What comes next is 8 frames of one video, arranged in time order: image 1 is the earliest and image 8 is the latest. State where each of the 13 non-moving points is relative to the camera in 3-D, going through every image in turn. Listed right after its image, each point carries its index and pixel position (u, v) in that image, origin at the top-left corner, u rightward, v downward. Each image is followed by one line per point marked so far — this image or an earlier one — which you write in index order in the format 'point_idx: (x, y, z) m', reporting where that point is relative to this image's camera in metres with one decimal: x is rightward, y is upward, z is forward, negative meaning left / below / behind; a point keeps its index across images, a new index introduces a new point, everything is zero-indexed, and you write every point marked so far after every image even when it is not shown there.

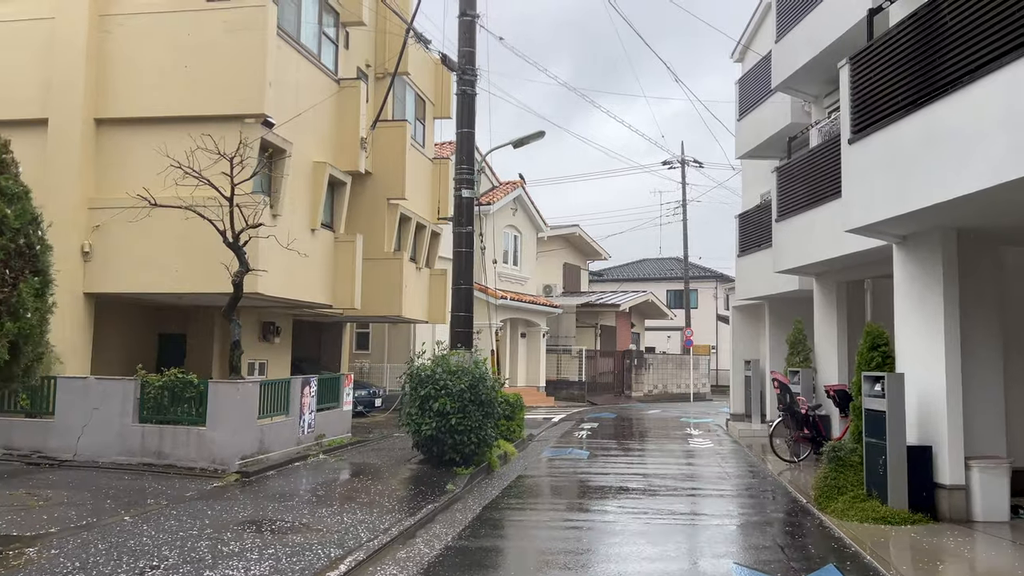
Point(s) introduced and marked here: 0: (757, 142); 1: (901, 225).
0: (+4.6, +2.8, +15.1) m
1: (+3.8, +0.6, +7.9) m
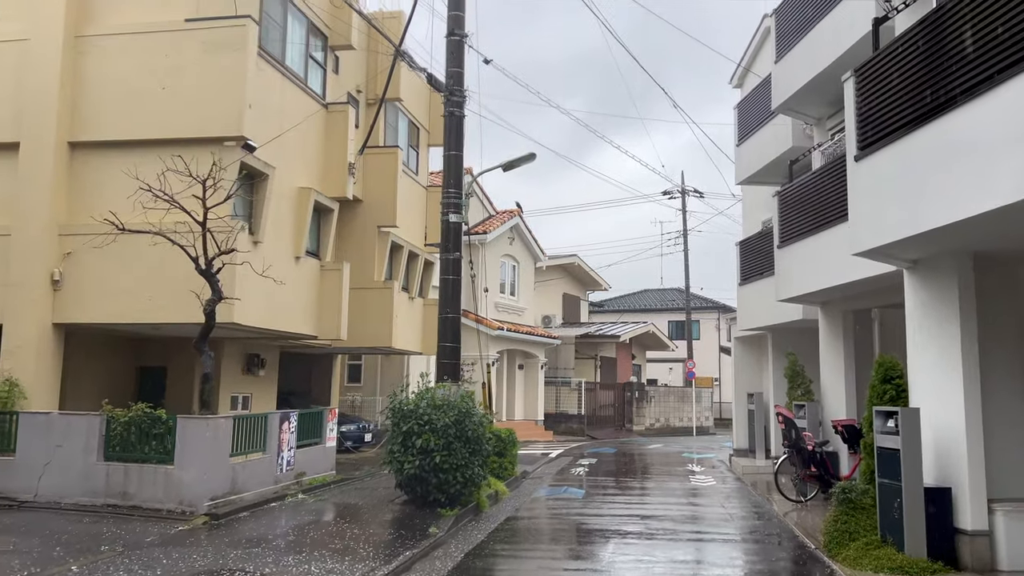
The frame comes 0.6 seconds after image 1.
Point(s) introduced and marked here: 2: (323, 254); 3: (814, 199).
0: (+4.5, +2.2, +14.6) m
1: (+3.7, +0.4, +7.4) m
2: (-3.4, +0.6, +14.3) m
3: (+4.2, +1.2, +11.0) m
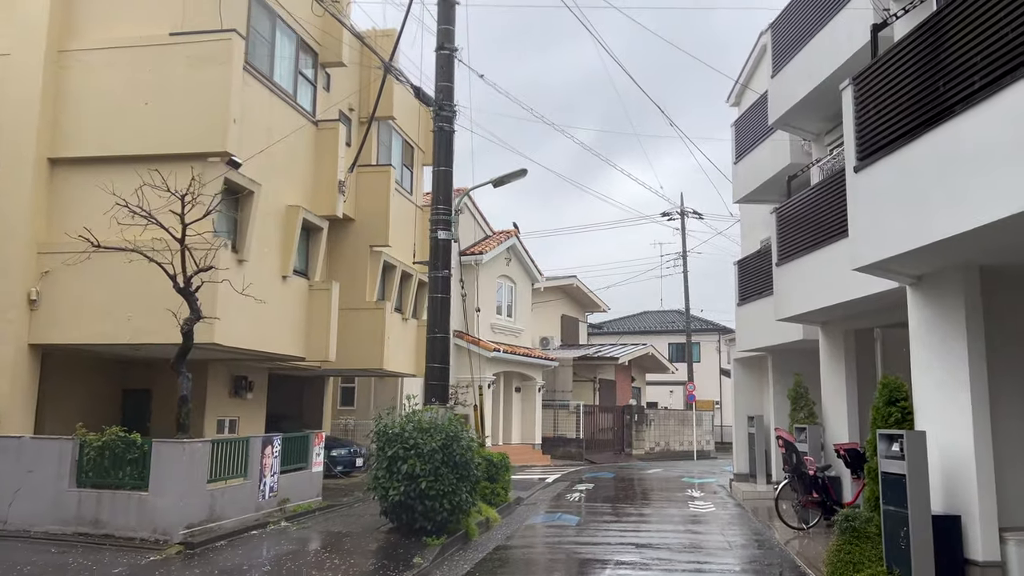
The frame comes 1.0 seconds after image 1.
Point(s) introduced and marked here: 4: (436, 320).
0: (+4.4, +1.9, +14.3) m
1: (+3.5, +0.2, +7.0) m
2: (-3.5, +0.3, +13.9) m
3: (+4.0, +1.0, +10.7) m
4: (-1.0, -0.4, +10.4) m
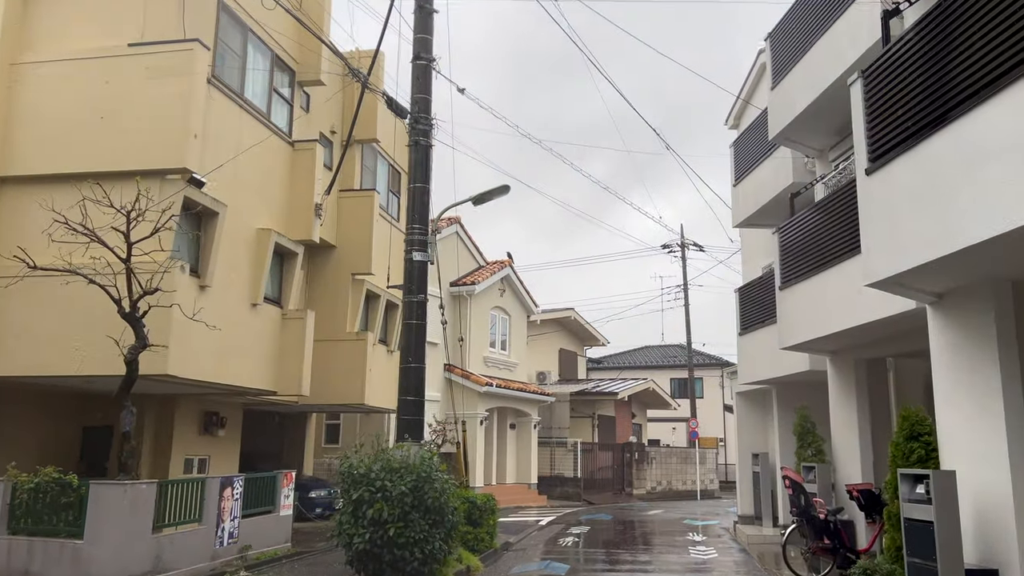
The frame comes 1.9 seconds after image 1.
0: (+4.2, +1.4, +13.6) m
1: (+3.3, +0.1, +6.2) m
2: (-3.7, -0.2, +13.1) m
3: (+3.8, +0.7, +9.9) m
4: (-1.2, -0.7, +9.5) m
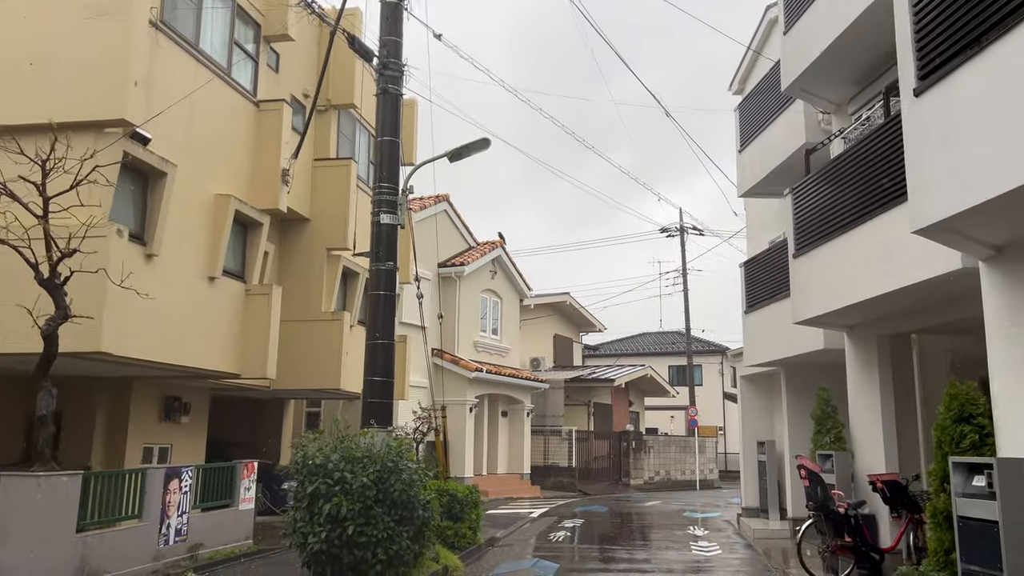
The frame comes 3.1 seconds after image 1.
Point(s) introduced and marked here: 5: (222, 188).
0: (+3.9, +1.8, +12.5) m
1: (+3.1, +0.4, +5.1) m
2: (-4.0, +0.2, +12.0) m
3: (+3.6, +1.1, +8.8) m
4: (-1.4, -0.4, +8.4) m
5: (-4.1, +1.4, +11.3) m
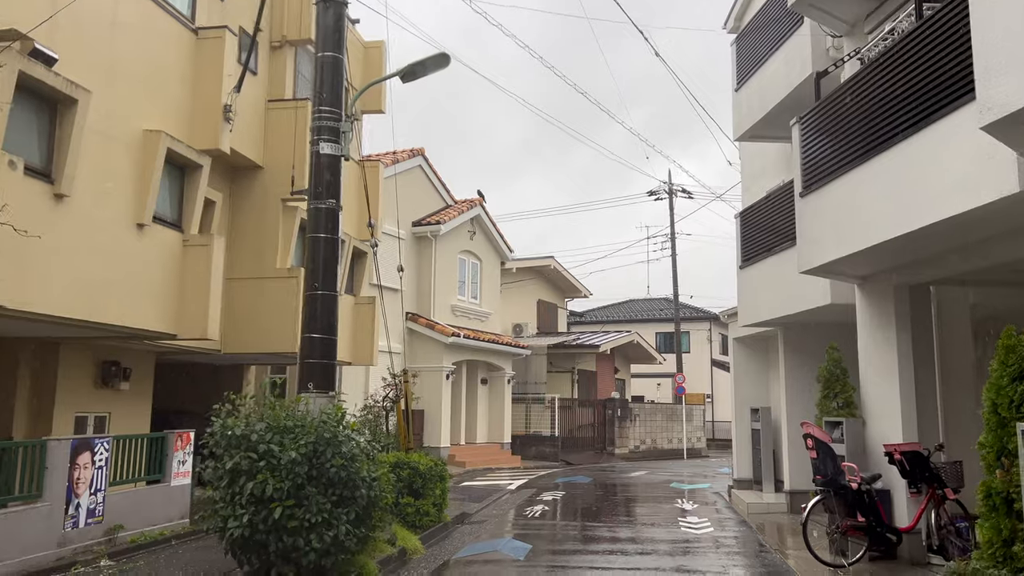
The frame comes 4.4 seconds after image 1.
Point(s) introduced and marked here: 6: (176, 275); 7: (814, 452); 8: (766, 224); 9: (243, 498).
0: (+3.5, +2.5, +11.2) m
1: (+2.8, +0.8, +3.9) m
2: (-4.4, +0.8, +10.7) m
3: (+3.2, +1.6, +7.5) m
4: (-1.8, +0.2, +7.2) m
5: (-4.5, +2.1, +10.0) m
6: (-4.4, +0.2, +10.4) m
7: (+2.9, -1.6, +7.6) m
8: (+3.6, +0.9, +11.4) m
9: (-2.1, -1.7, +6.3) m
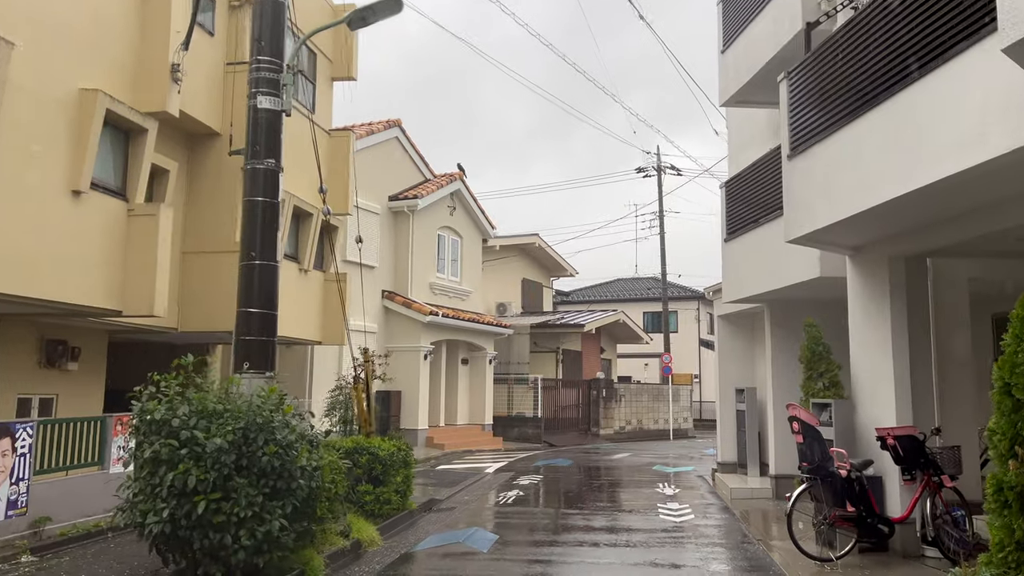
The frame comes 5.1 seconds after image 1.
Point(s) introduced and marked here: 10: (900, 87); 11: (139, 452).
0: (+3.1, +2.8, +10.5) m
1: (+2.5, +1.0, +3.2) m
2: (-4.7, +1.2, +10.0) m
3: (+2.9, +1.9, +6.9) m
4: (-2.1, +0.4, +6.5) m
5: (-4.9, +2.4, +9.2) m
6: (-4.8, +0.5, +9.7) m
7: (+2.5, -1.3, +7.0) m
8: (+3.2, +1.3, +10.7) m
9: (-2.4, -1.4, +5.6) m
10: (+2.9, +1.5, +6.1) m
11: (-2.7, -1.2, +5.8) m
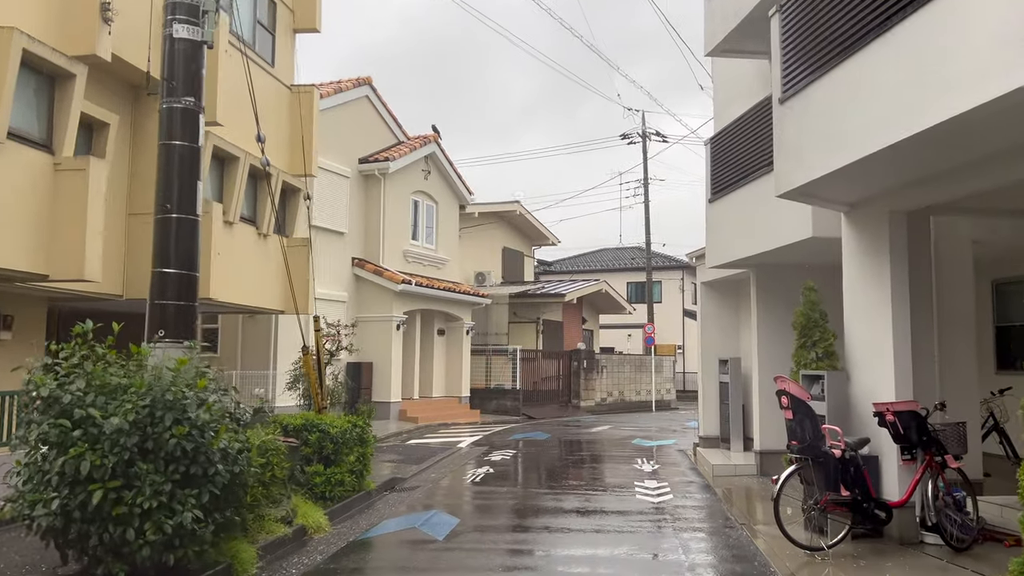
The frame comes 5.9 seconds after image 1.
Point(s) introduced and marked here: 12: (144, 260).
0: (+2.7, +3.3, +9.7) m
1: (+2.2, +1.2, +2.4) m
2: (-5.1, +1.6, +9.0) m
3: (+2.6, +2.2, +6.1) m
4: (-2.4, +0.7, +5.6) m
5: (-5.2, +2.8, +8.2) m
6: (-5.2, +0.9, +8.8) m
7: (+2.2, -1.0, +6.3) m
8: (+2.8, +1.7, +10.0) m
9: (-2.8, -1.2, +4.8) m
10: (+2.6, +1.8, +5.3) m
11: (-3.0, -0.9, +5.0) m
12: (-5.0, +0.4, +10.9) m
